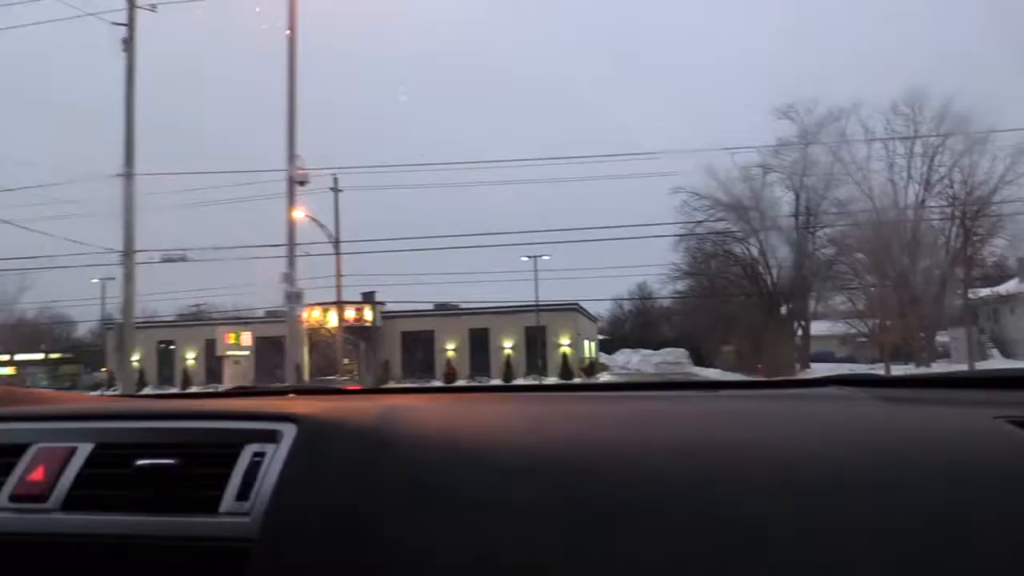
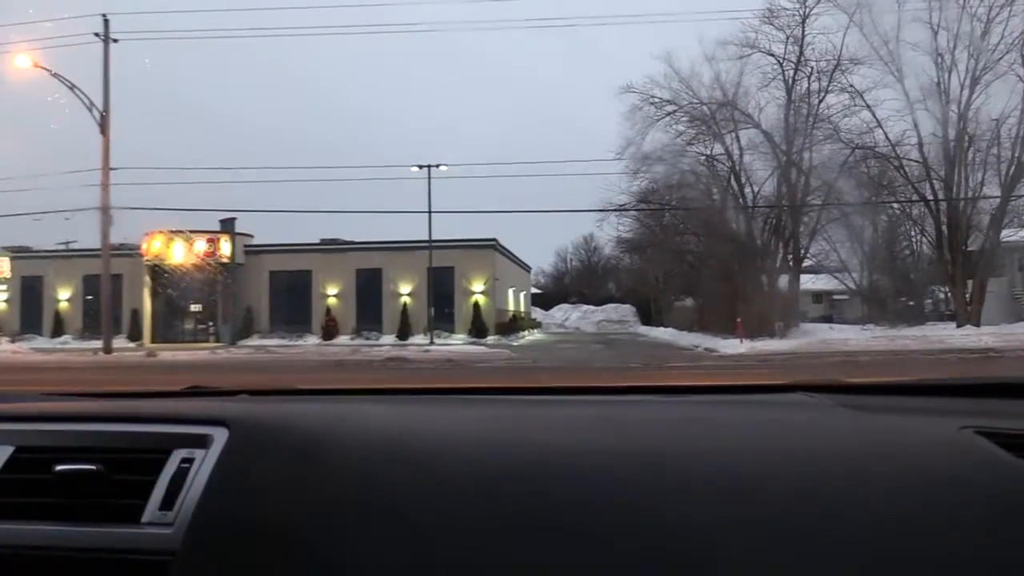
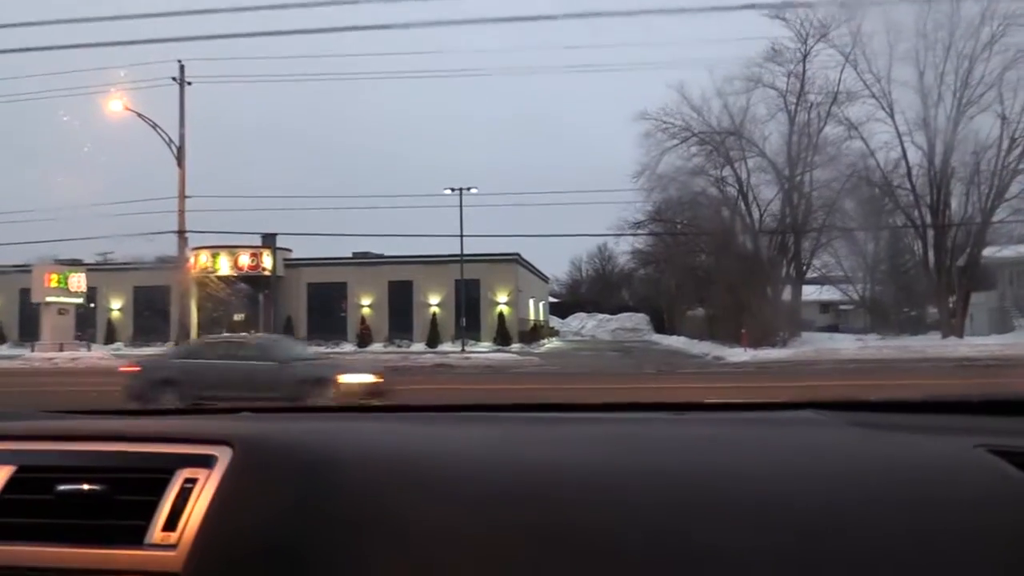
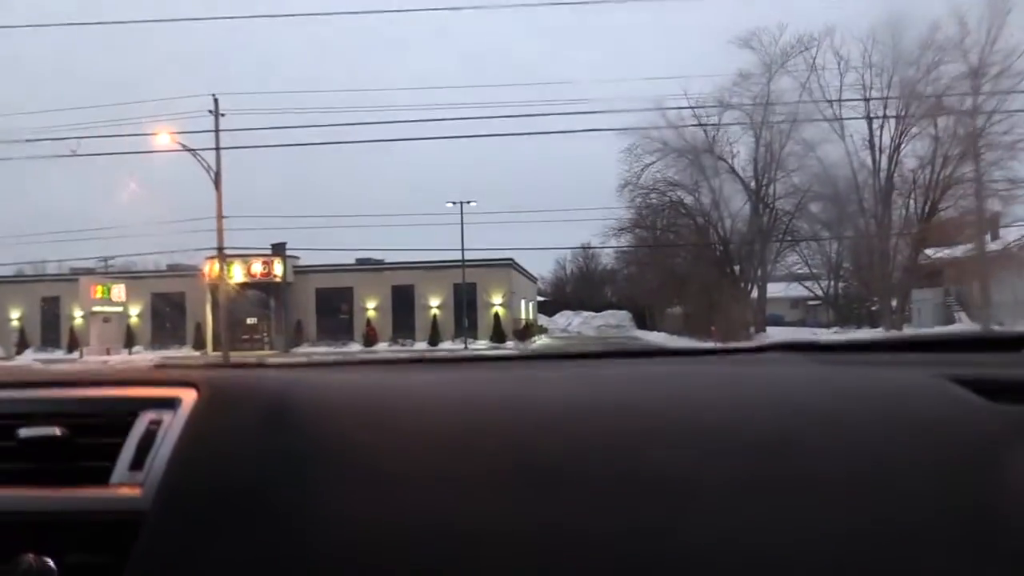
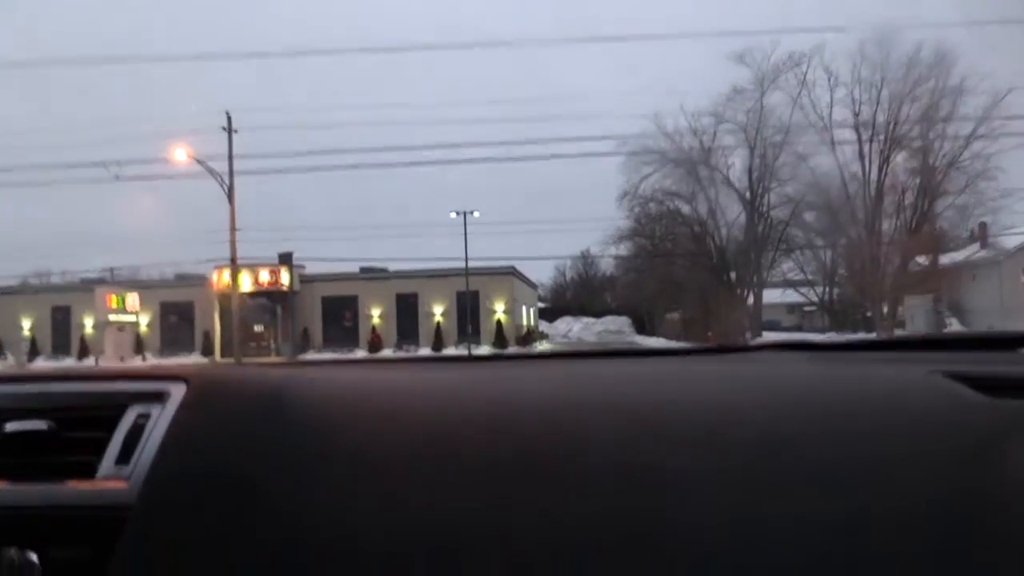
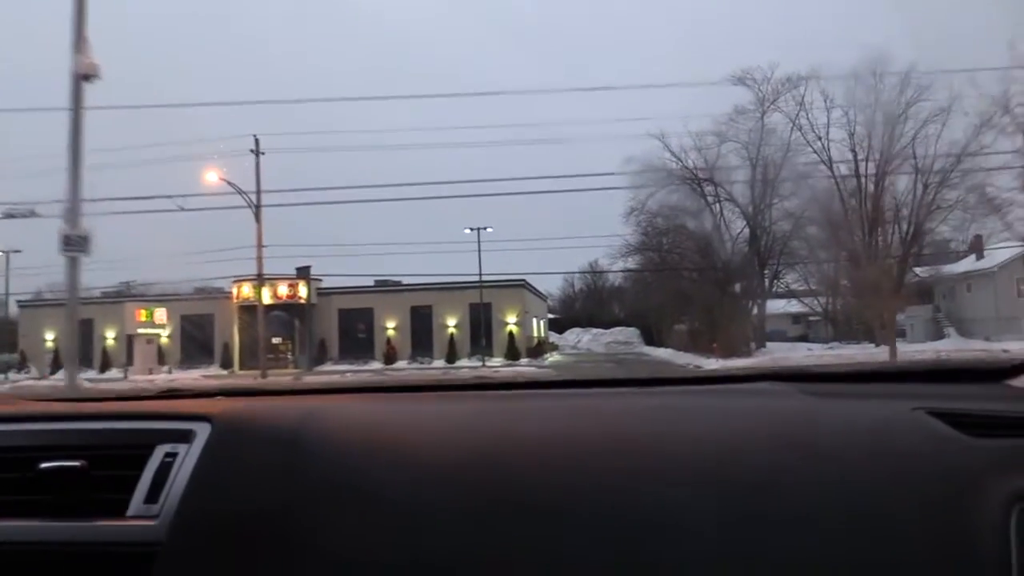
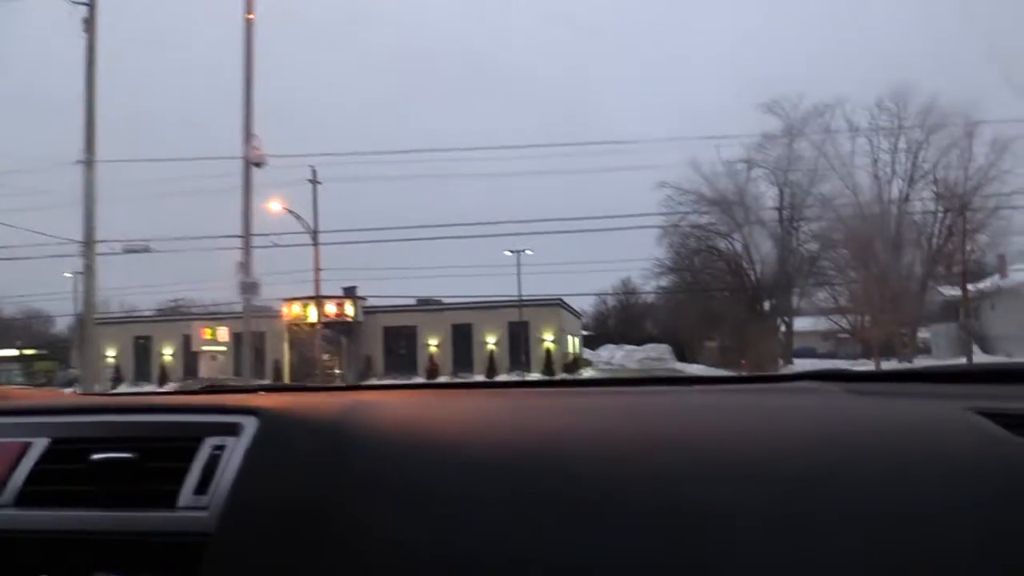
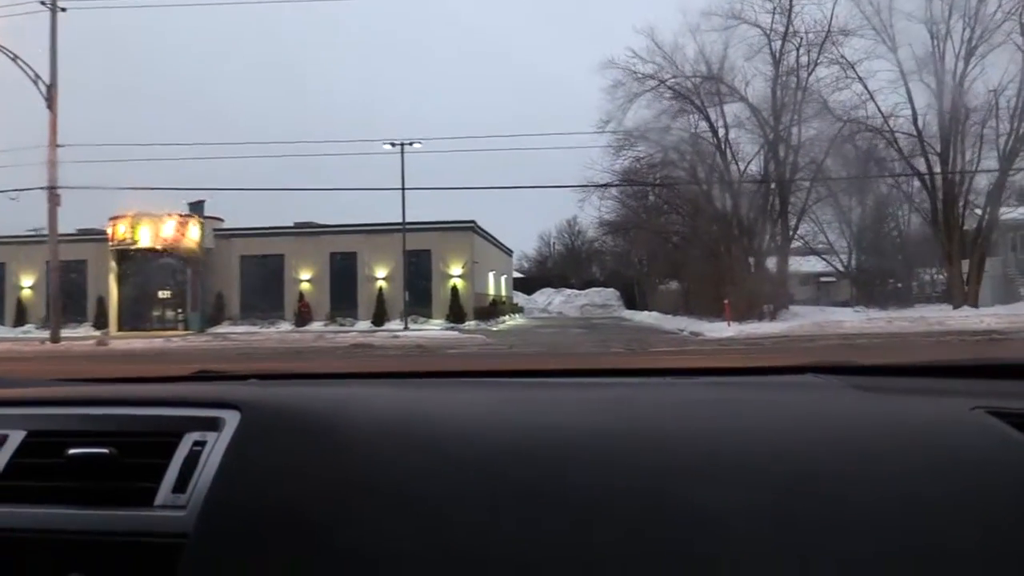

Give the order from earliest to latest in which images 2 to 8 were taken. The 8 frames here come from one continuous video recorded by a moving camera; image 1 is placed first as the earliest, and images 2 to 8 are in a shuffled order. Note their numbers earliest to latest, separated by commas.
7, 6, 5, 4, 3, 2, 8
